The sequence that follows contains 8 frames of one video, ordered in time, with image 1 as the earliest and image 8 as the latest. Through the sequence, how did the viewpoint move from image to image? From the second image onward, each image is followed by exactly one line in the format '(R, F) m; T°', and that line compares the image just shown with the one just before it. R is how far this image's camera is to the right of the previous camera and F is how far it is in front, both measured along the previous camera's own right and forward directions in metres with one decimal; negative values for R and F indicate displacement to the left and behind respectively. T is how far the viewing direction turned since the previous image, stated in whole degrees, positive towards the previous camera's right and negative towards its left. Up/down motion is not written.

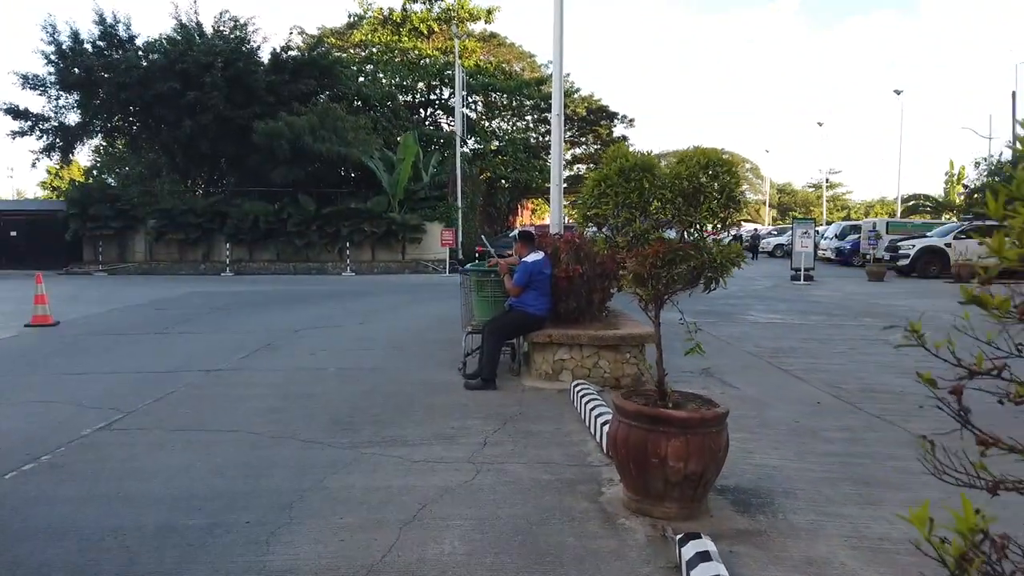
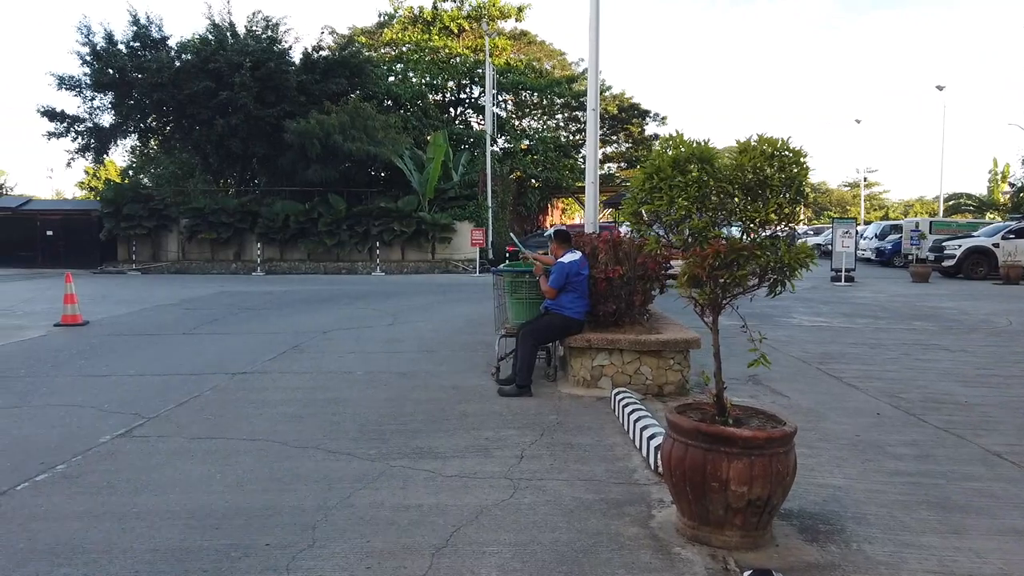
(-0.1, +0.4) m; -2°
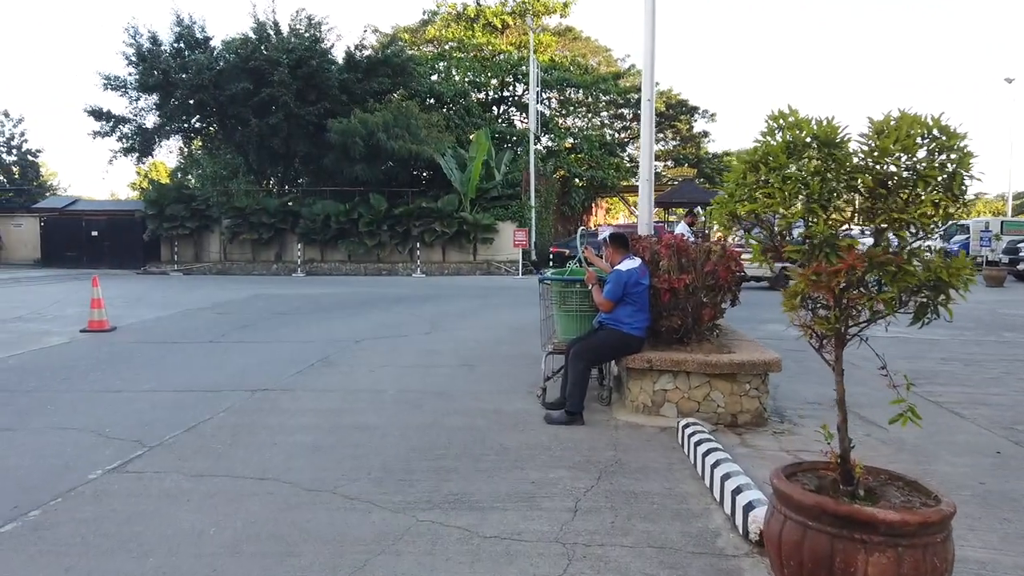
(-0.1, +0.9) m; -3°
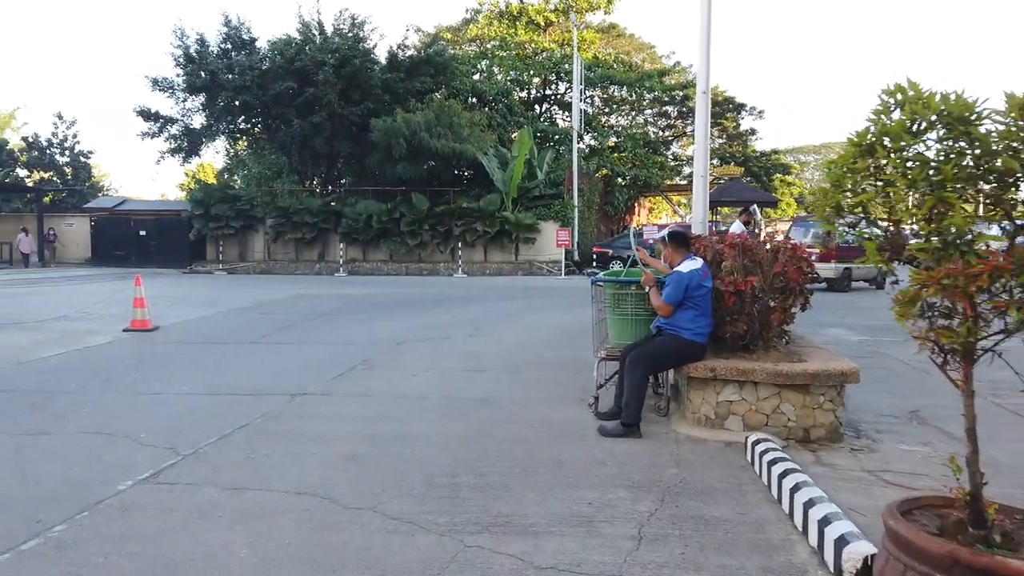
(-0.1, +0.4) m; -3°
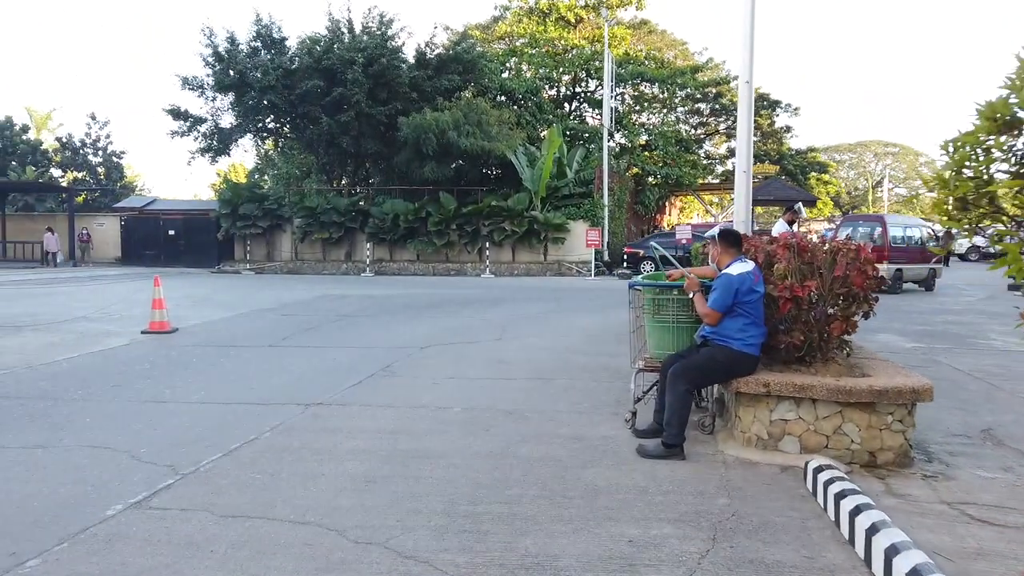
(0.0, +0.5) m; -2°
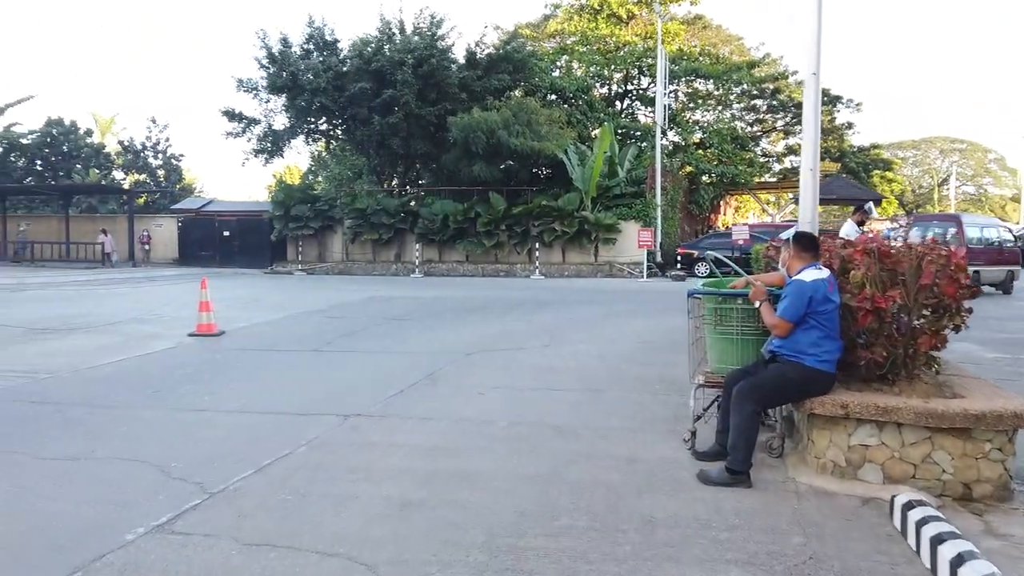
(0.0, +0.4) m; -4°
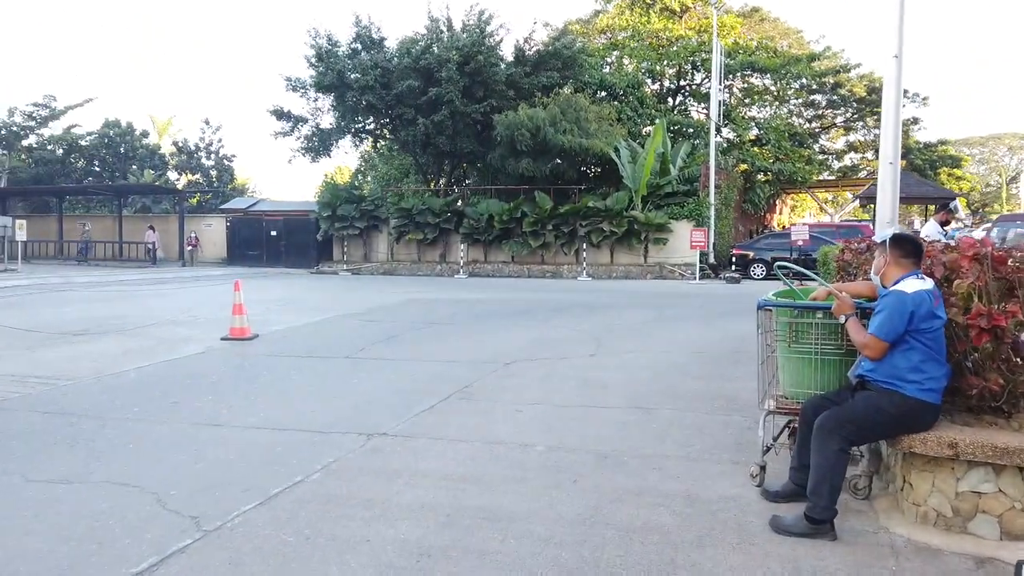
(+0.1, +0.7) m; -4°
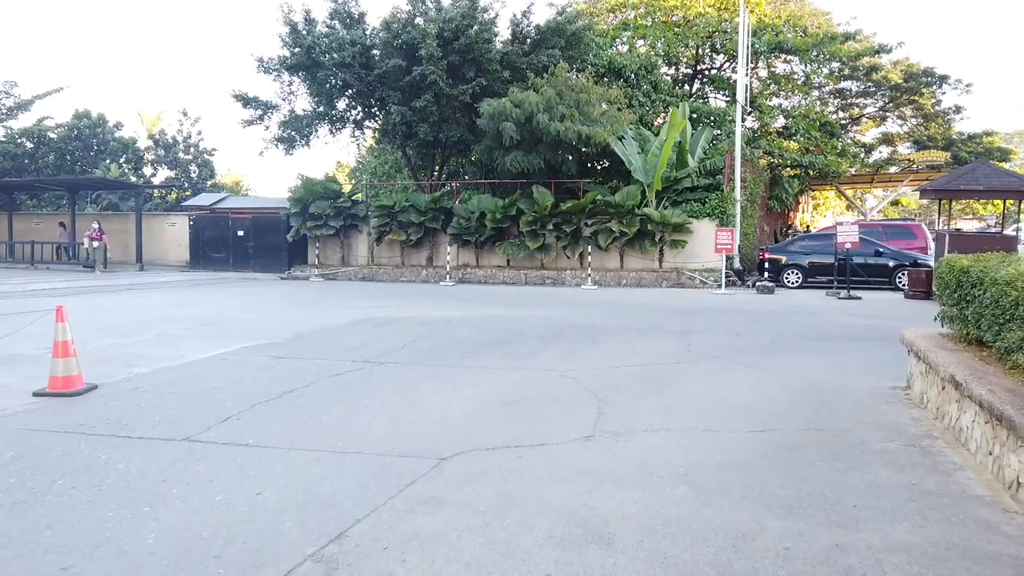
(+0.5, +3.7) m; -1°
